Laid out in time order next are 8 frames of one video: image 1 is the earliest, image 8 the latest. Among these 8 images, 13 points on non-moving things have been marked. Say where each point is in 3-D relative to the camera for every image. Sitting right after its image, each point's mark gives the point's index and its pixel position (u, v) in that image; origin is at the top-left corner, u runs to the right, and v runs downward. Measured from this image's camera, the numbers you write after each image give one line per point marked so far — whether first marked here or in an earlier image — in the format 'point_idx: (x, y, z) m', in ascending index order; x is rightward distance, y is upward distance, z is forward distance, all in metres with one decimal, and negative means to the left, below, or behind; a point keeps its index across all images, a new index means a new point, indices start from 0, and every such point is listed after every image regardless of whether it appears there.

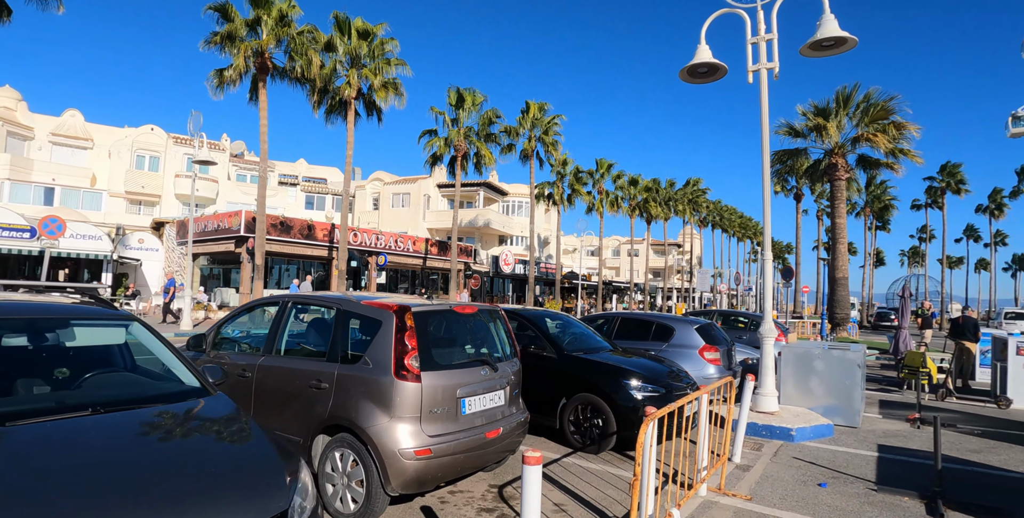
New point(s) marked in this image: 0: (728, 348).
0: (+3.3, -1.4, +9.3) m
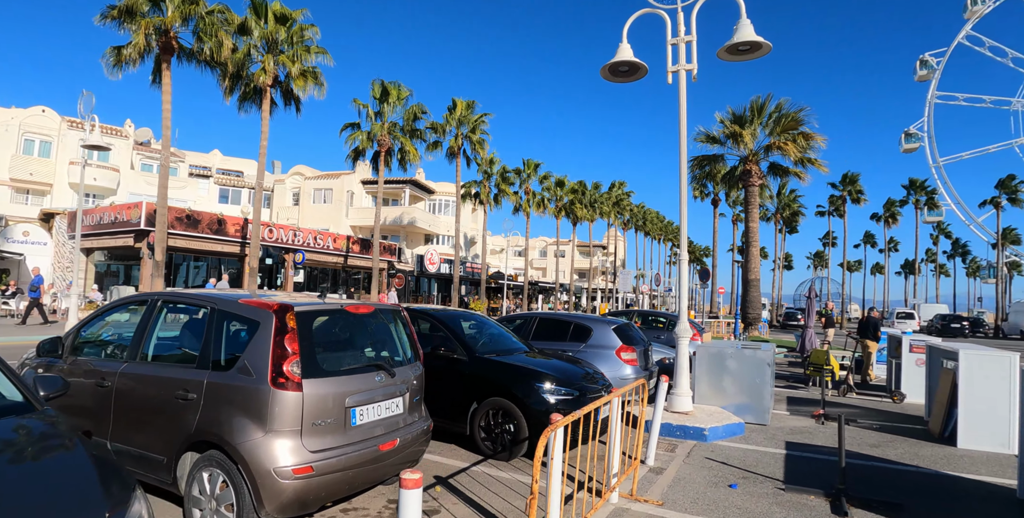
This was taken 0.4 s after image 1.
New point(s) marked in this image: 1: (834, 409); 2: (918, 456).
0: (+2.0, -1.4, +9.2) m
1: (+5.4, -2.5, +10.4) m
2: (+5.1, -2.5, +7.8) m
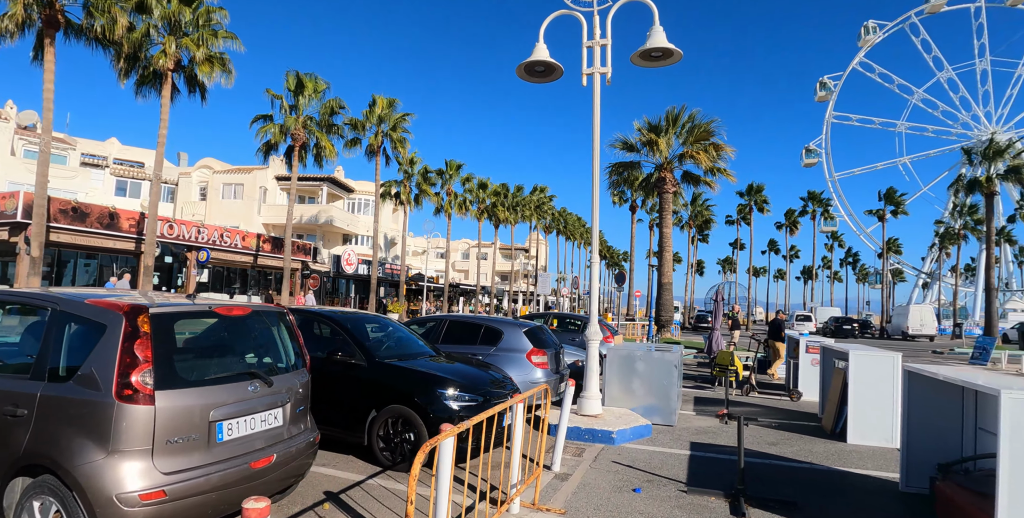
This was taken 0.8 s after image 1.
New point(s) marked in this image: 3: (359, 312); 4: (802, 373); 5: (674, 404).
0: (+0.7, -1.4, +9.1) m
1: (+3.9, -2.6, +10.7) m
2: (+3.9, -2.5, +8.1) m
3: (-1.9, -0.7, +7.5) m
4: (+5.7, -2.3, +12.0) m
5: (+2.4, -2.1, +9.0) m
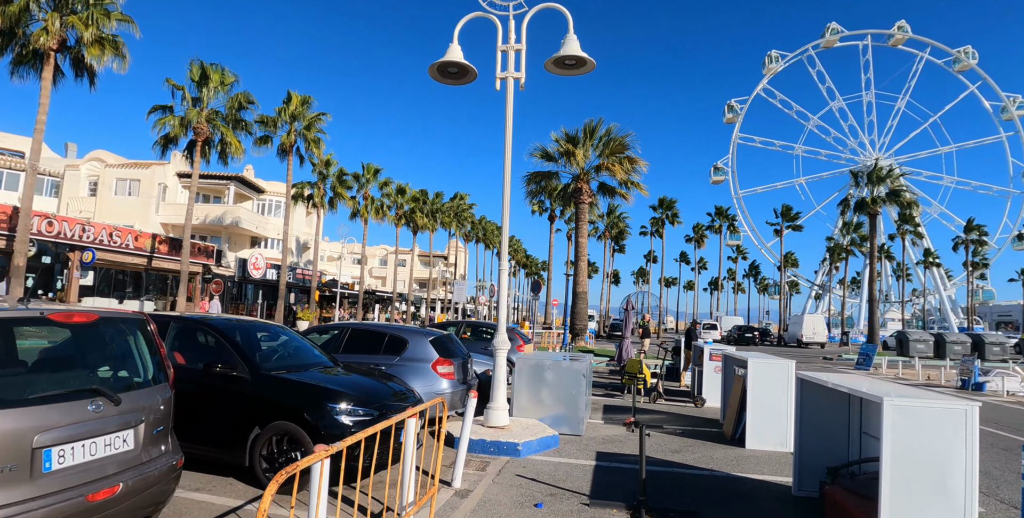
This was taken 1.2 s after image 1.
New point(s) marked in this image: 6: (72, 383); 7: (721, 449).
0: (-0.7, -1.5, +8.9) m
1: (+2.3, -2.8, +10.8) m
2: (+2.7, -2.7, +8.2) m
3: (-3.0, -0.7, +6.9) m
4: (+3.9, -2.5, +12.4) m
5: (+1.0, -2.3, +9.0) m
6: (-2.4, -0.7, +3.3) m
7: (+3.0, -2.7, +8.7) m
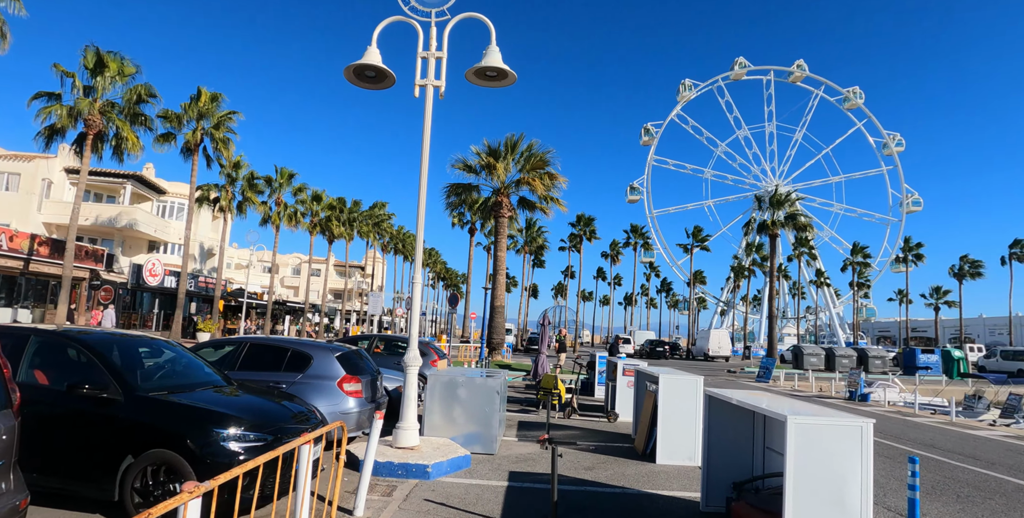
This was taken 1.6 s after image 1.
0: (-1.9, -1.6, +8.4) m
1: (+0.8, -3.0, +10.7) m
2: (+1.5, -2.9, +8.2) m
3: (-3.9, -0.8, +6.3) m
4: (+2.2, -2.8, +12.5) m
5: (-0.2, -2.5, +8.7) m
6: (-2.8, -0.7, +2.7) m
7: (+1.7, -2.9, +8.7) m
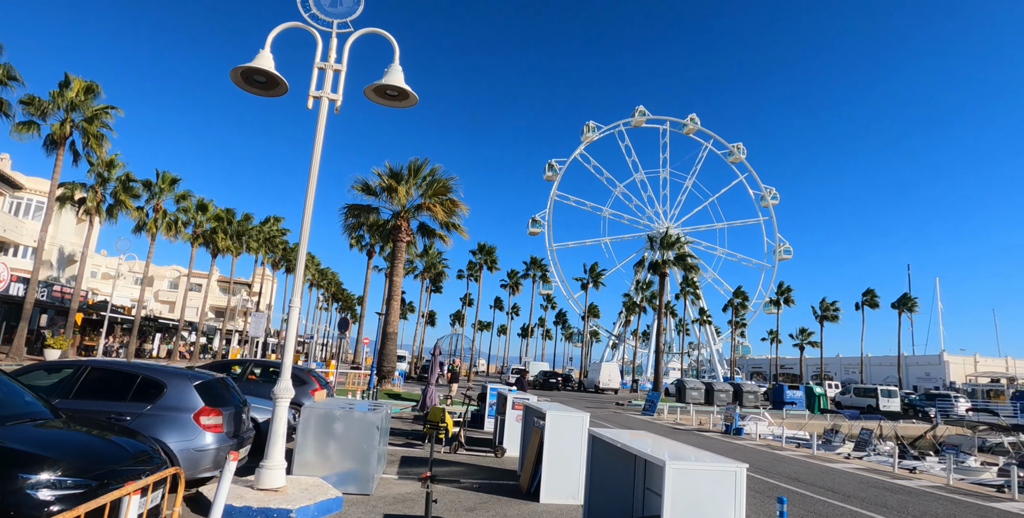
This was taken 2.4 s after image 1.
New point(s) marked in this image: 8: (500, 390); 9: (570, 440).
0: (-3.4, -1.9, +7.7) m
1: (-1.2, -3.5, +10.3) m
2: (-0.1, -3.3, +7.9) m
3: (-5.0, -0.8, +5.2) m
4: (-0.1, -3.4, +12.2) m
5: (-1.9, -2.8, +8.2) m
6: (-3.3, -0.6, +1.9) m
7: (+0.1, -3.4, +8.5) m
8: (-0.1, -3.2, +15.0) m
9: (+0.8, -2.5, +8.6) m
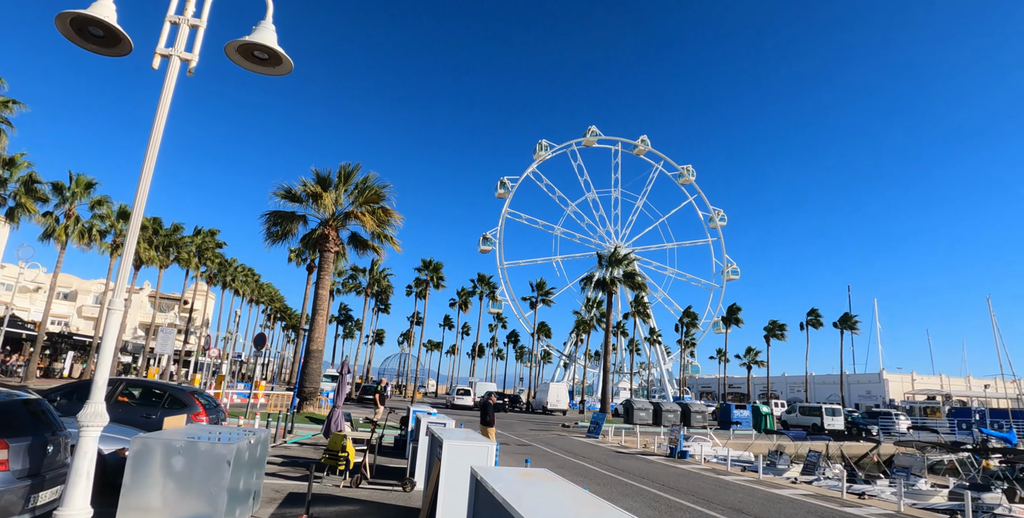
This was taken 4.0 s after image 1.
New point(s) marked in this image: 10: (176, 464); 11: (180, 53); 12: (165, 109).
0: (-4.6, -1.8, +6.0) m
1: (-2.6, -3.5, +8.7) m
2: (-1.3, -3.3, +6.4) m
3: (-6.0, -0.6, +3.5) m
4: (-1.6, -3.5, +10.7) m
5: (-3.1, -2.7, +6.5) m
6: (-4.1, -0.4, +0.3) m
7: (-1.2, -3.3, +7.0) m
8: (-1.8, -3.4, +13.5) m
9: (-0.4, -2.5, +7.2) m
10: (-3.5, -2.2, +6.6) m
11: (-3.9, +2.4, +7.2) m
12: (-3.8, +1.7, +6.9) m
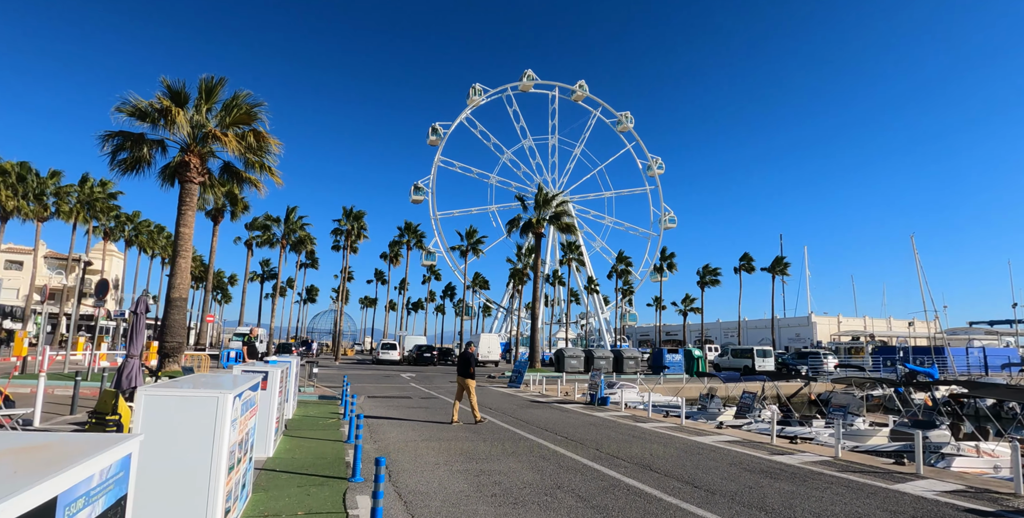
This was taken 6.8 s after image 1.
0: (-6.3, -0.8, +2.8) m
1: (-4.5, -2.3, +5.8) m
2: (-3.0, -2.1, +3.6) m
3: (-7.4, +0.2, +0.1) m
4: (-3.7, -2.1, +7.9) m
5: (-4.8, -1.6, +3.6) m
6: (-5.3, +0.3, -2.9) m
7: (-3.0, -2.2, +4.2) m
8: (-4.2, -1.8, +10.6) m
9: (-2.2, -1.3, +4.4) m
10: (-5.3, -1.1, +3.6) m
11: (-5.7, +3.5, +3.8) m
12: (-5.6, +2.8, +3.6) m
